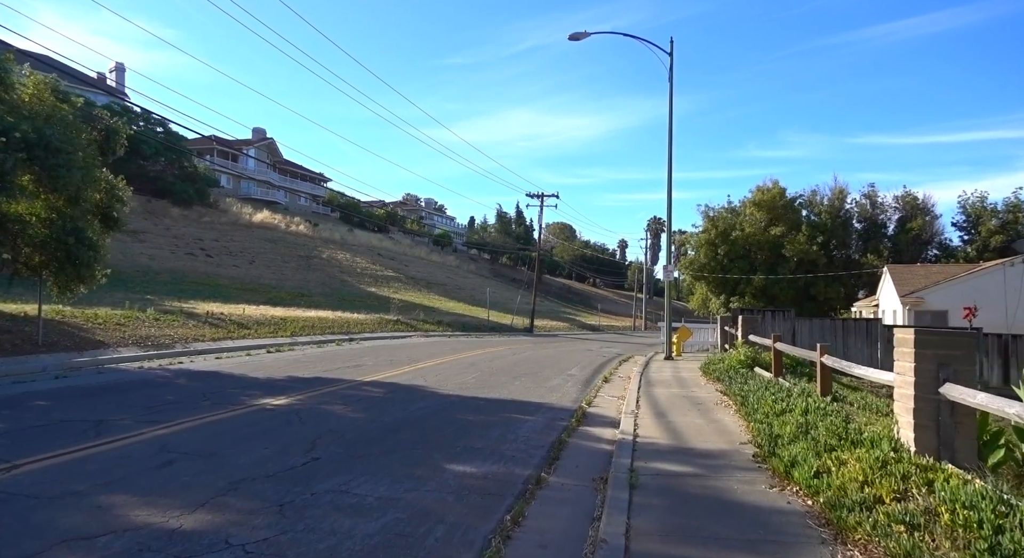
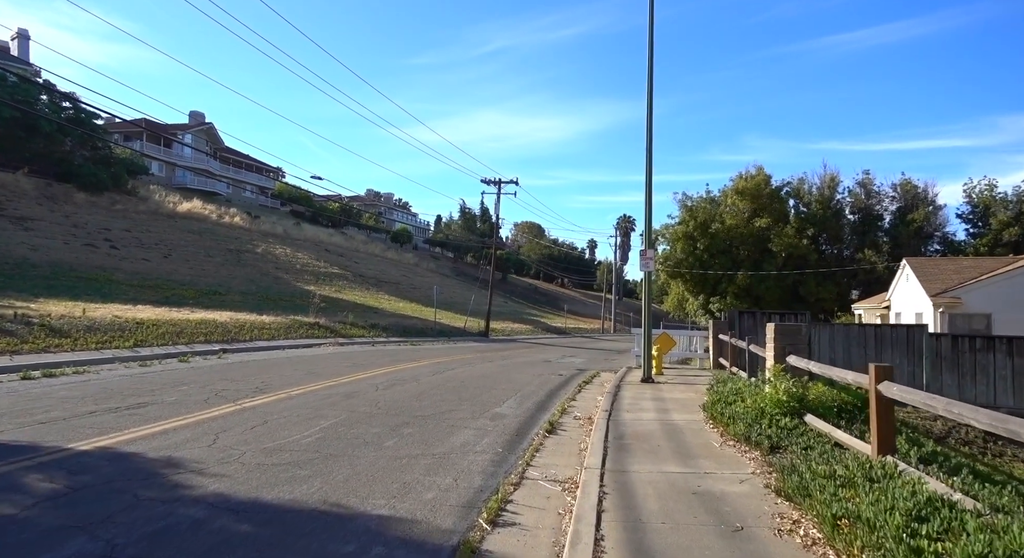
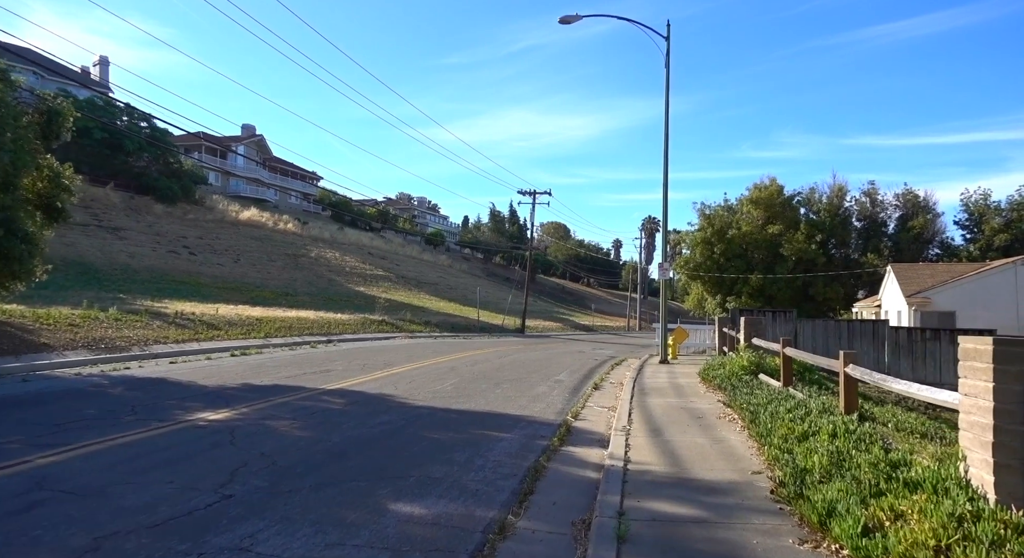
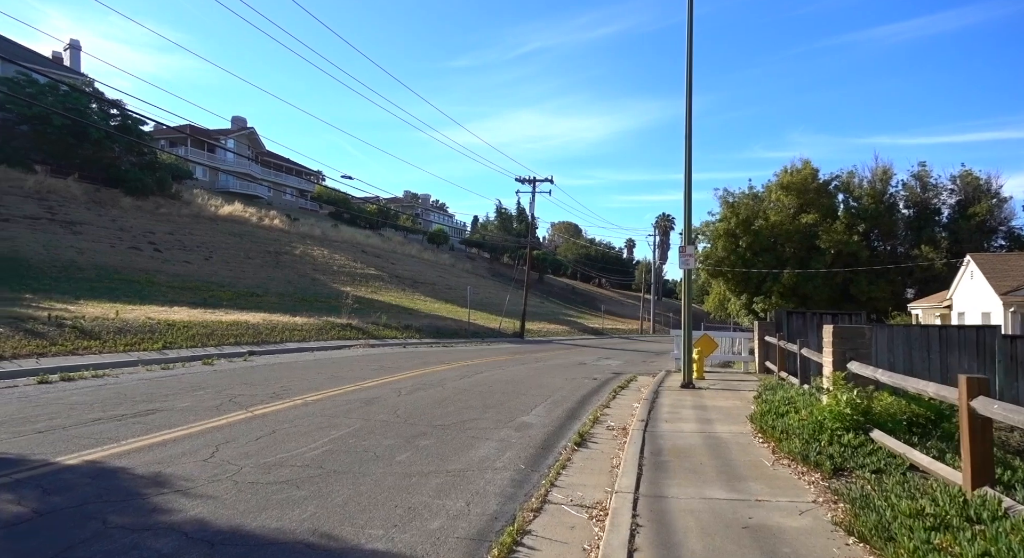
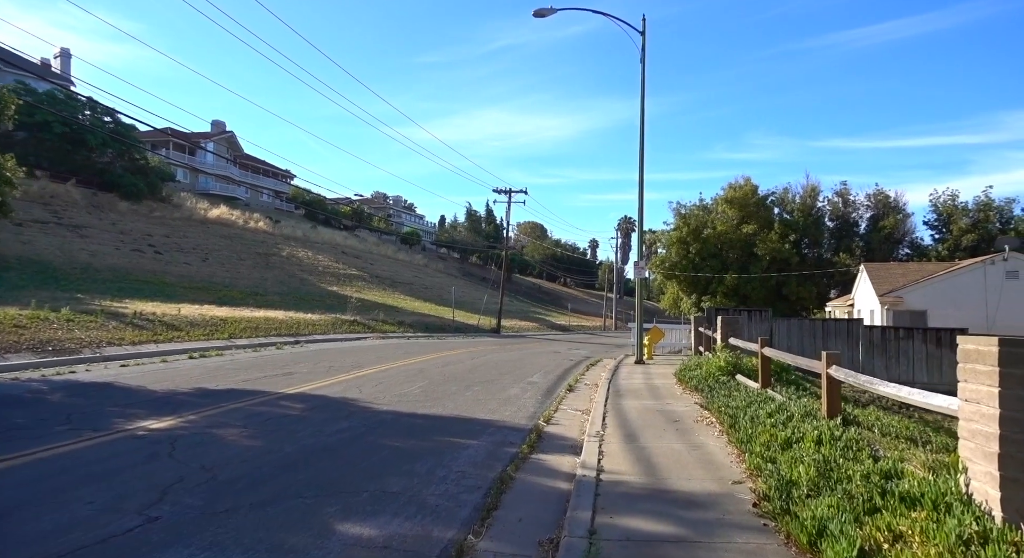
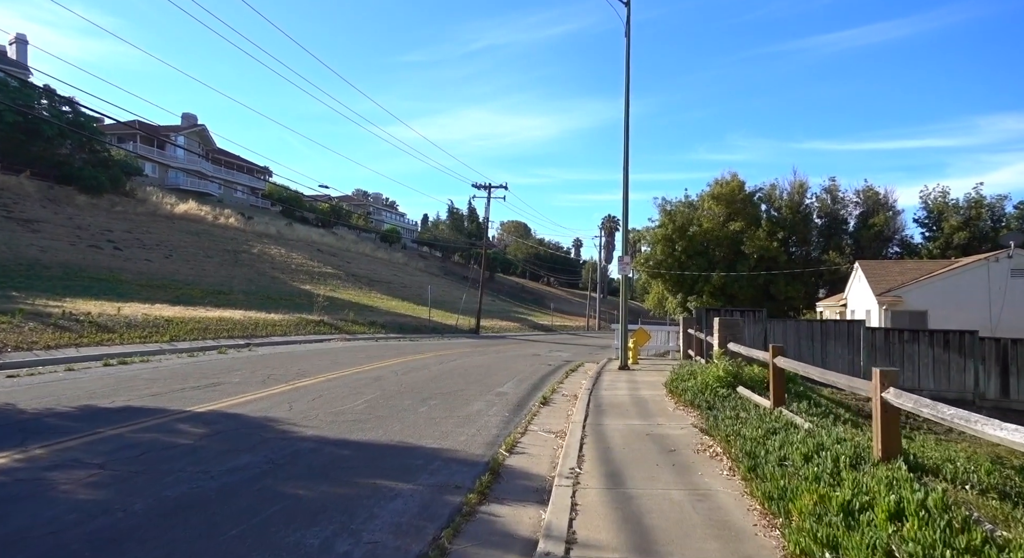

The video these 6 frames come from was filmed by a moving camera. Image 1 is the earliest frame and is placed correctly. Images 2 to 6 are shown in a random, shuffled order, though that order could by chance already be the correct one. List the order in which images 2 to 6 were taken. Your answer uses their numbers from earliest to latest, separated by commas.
3, 5, 6, 2, 4
